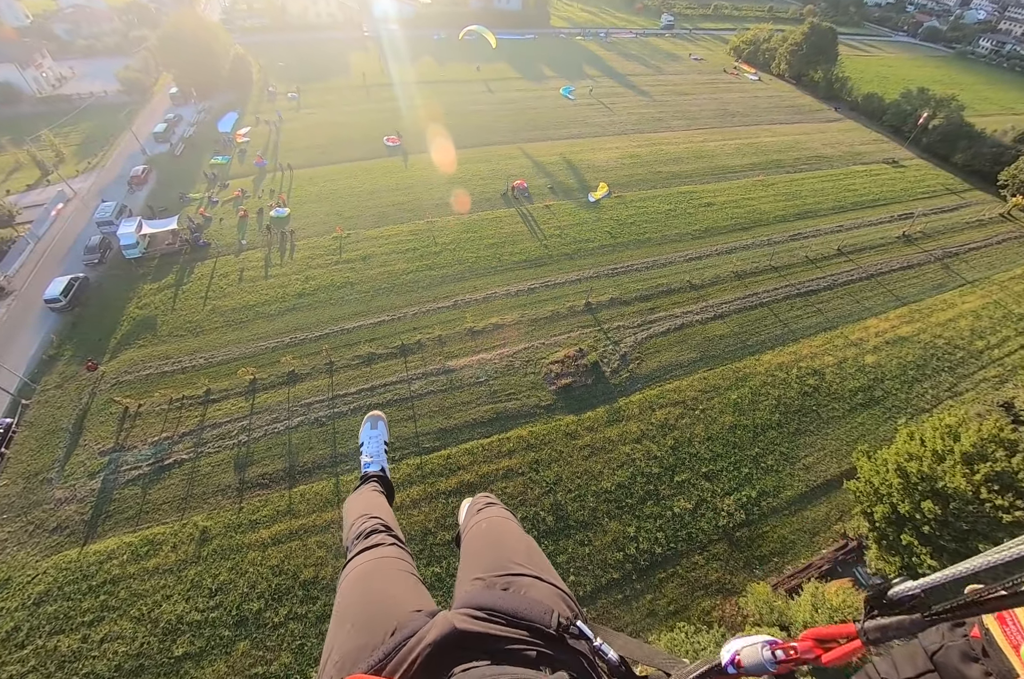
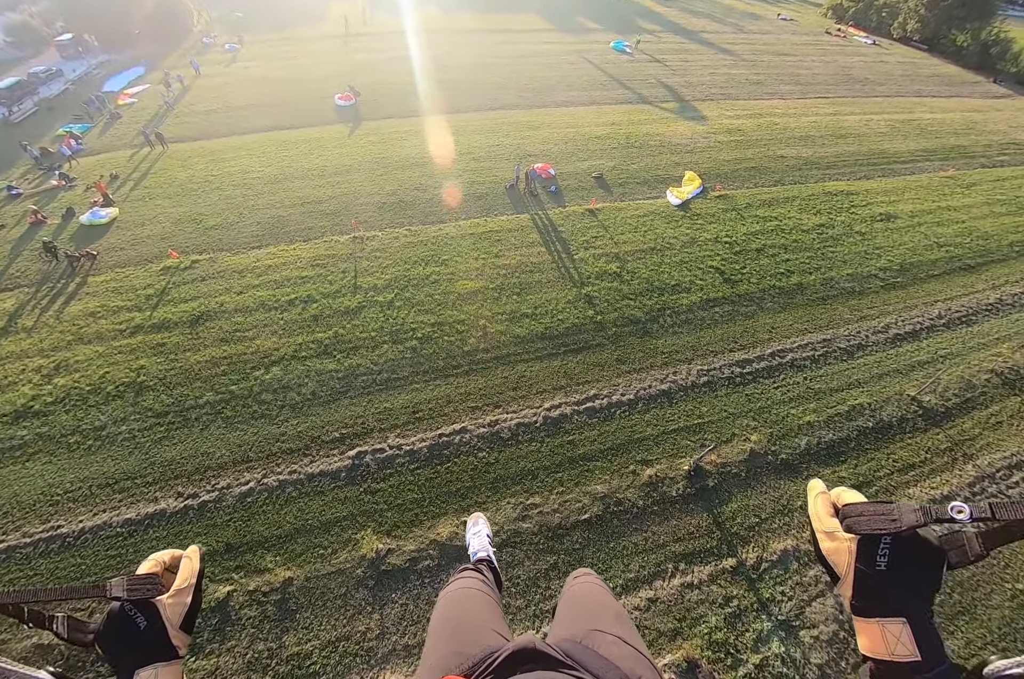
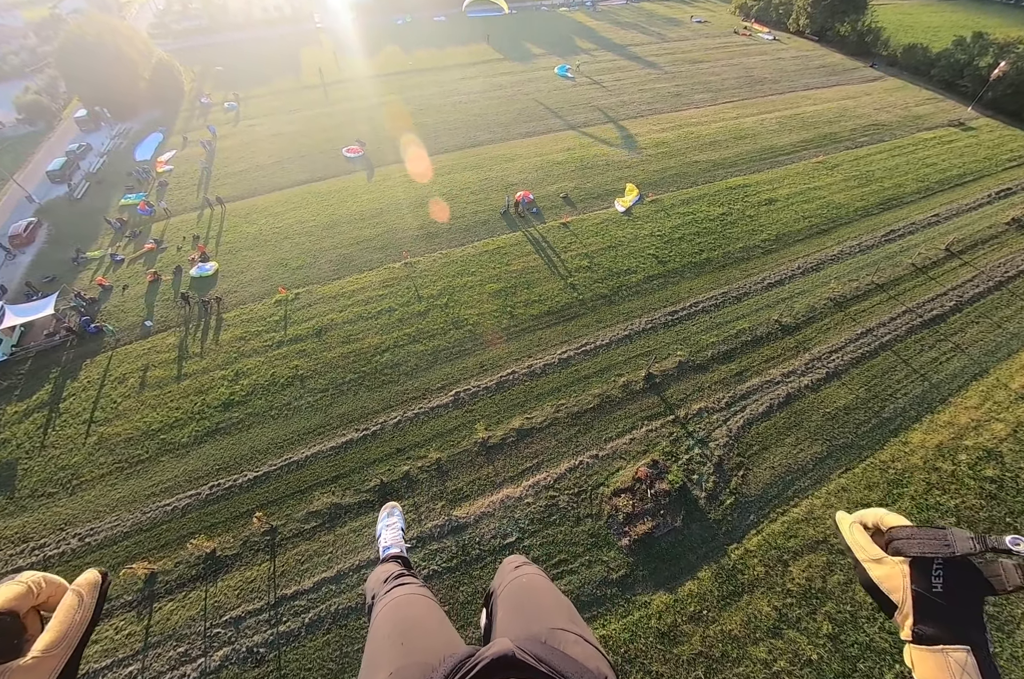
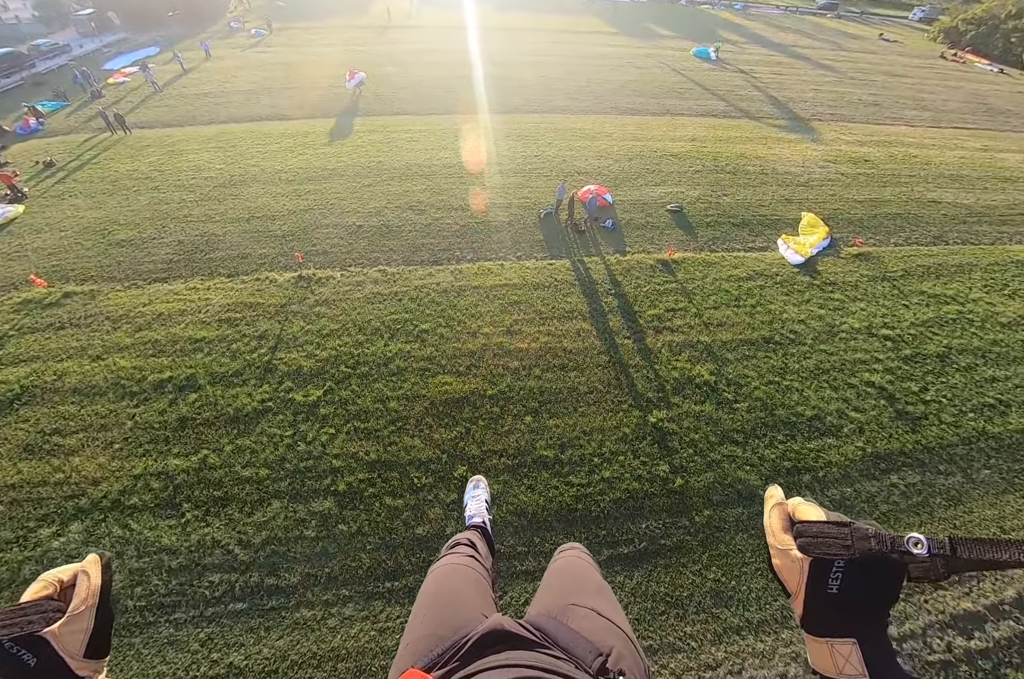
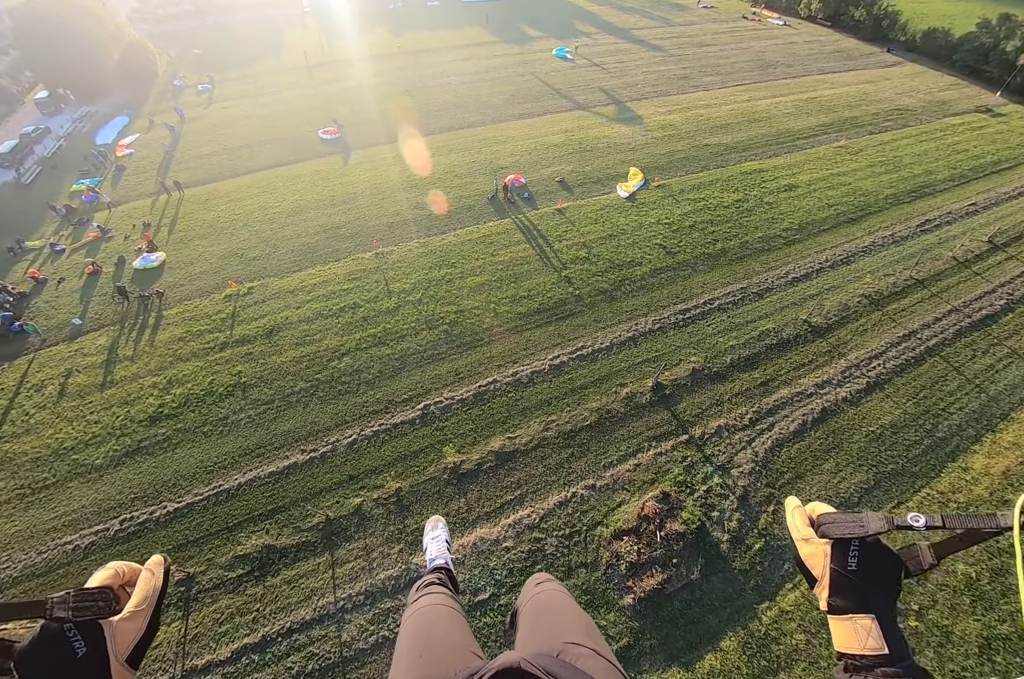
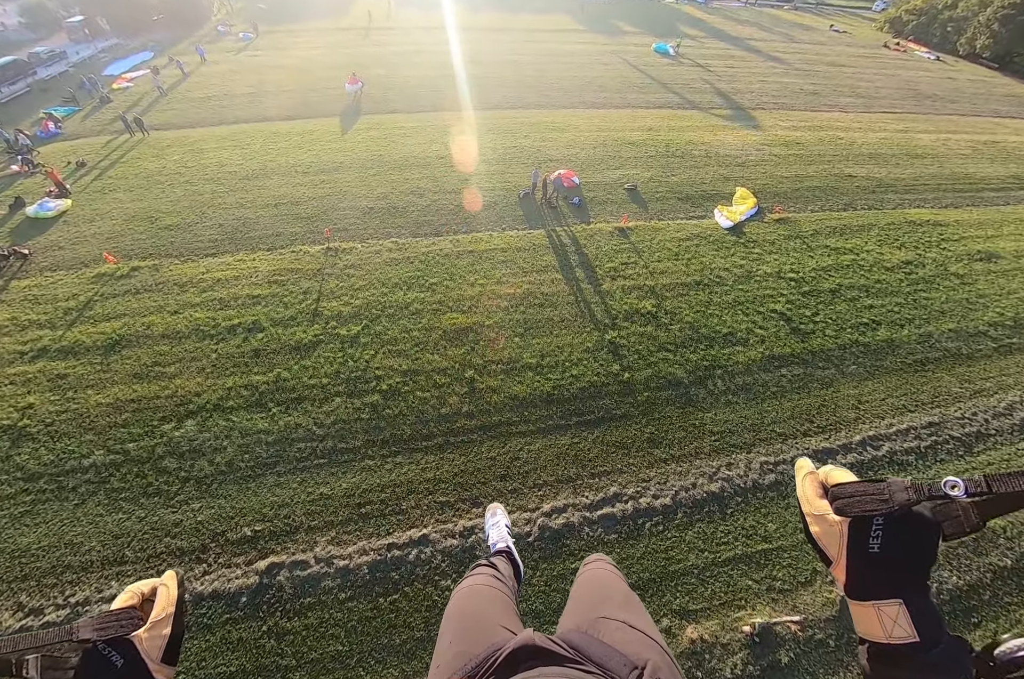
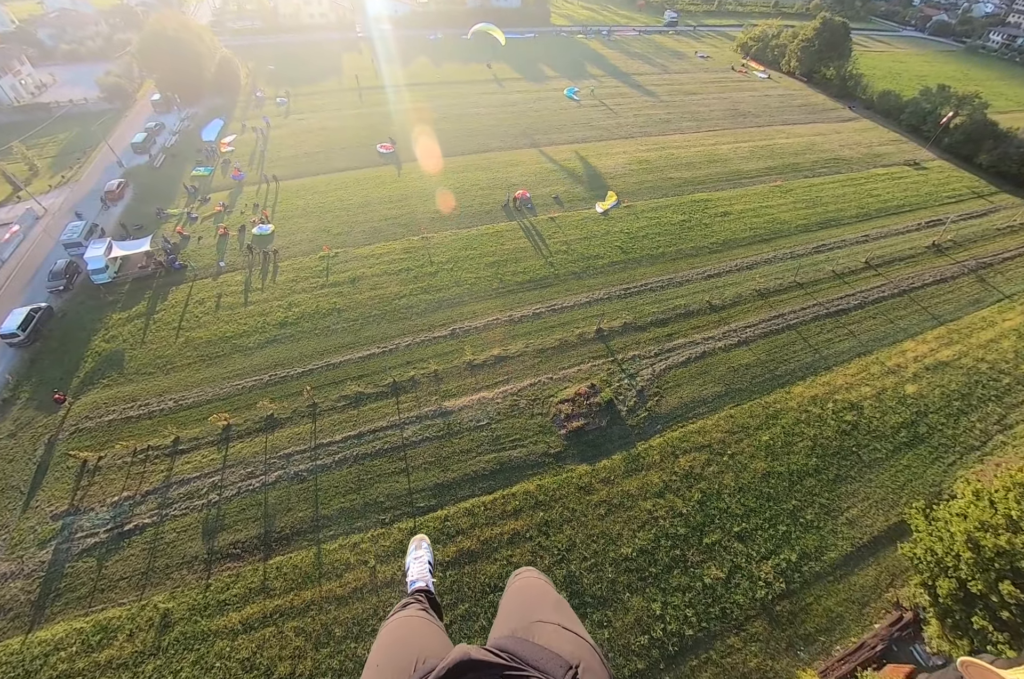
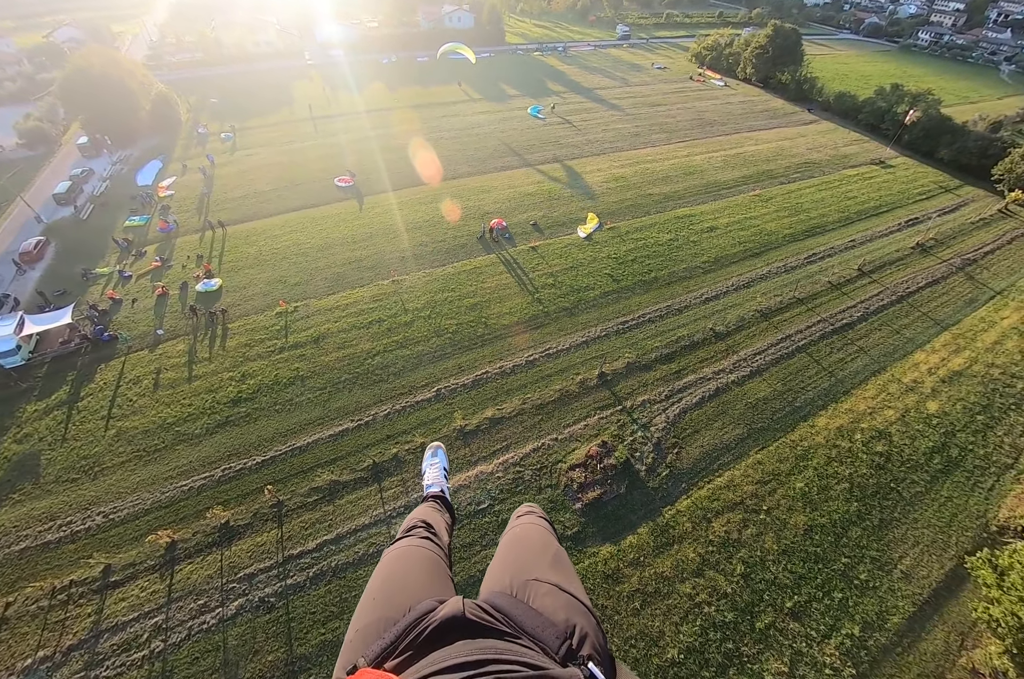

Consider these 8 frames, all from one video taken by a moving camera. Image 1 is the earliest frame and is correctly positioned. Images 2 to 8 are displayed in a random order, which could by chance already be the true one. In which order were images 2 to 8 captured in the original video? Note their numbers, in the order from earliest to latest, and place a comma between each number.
7, 8, 3, 5, 2, 6, 4
